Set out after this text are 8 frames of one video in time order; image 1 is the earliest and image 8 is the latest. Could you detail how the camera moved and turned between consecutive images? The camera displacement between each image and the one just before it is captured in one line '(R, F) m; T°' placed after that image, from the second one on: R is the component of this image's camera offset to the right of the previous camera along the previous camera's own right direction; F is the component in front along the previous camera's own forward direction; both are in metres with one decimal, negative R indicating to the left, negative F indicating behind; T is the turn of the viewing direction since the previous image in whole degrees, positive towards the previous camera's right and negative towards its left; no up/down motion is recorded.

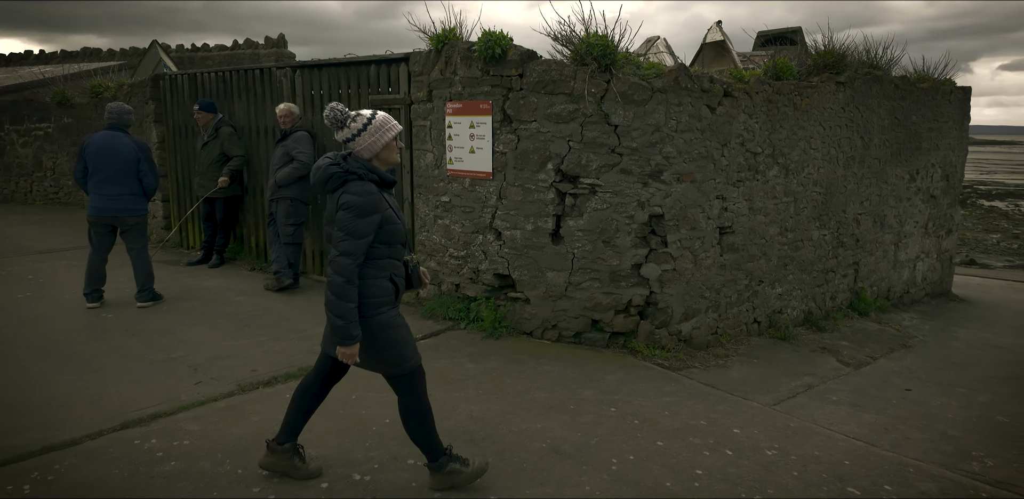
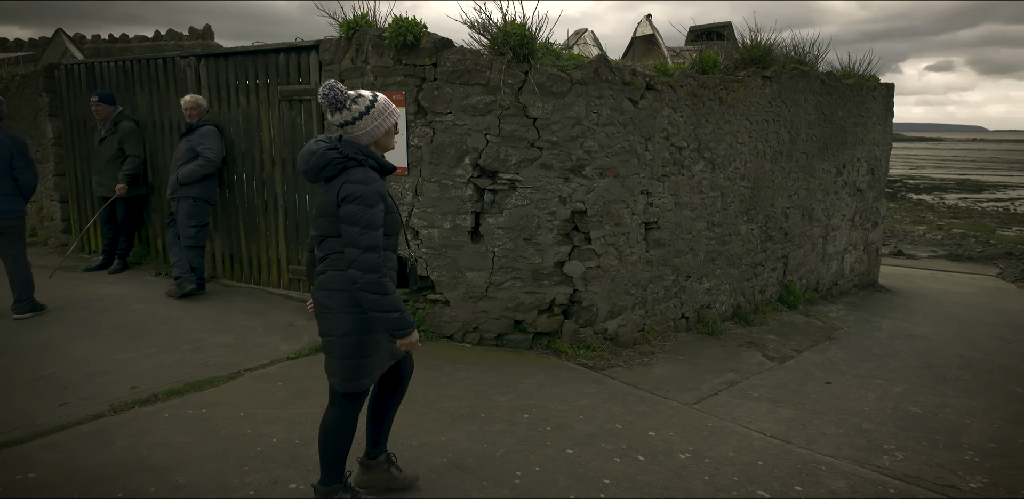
(+0.3, +0.2) m; +4°
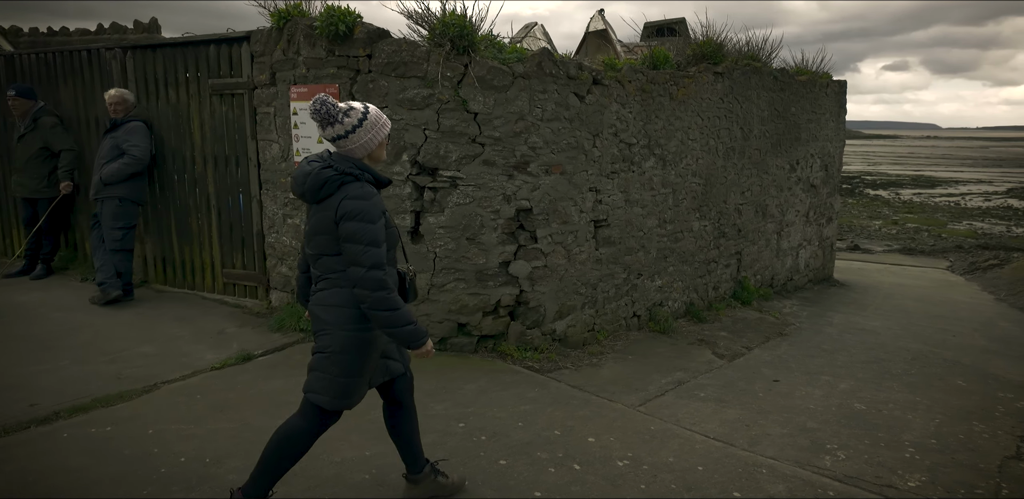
(+0.3, +0.2) m; +3°
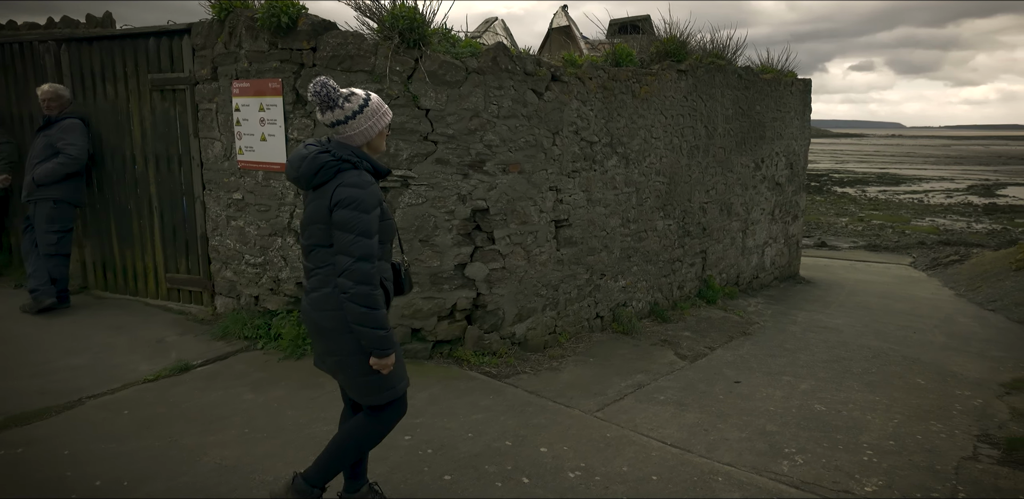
(+0.2, +0.2) m; +2°
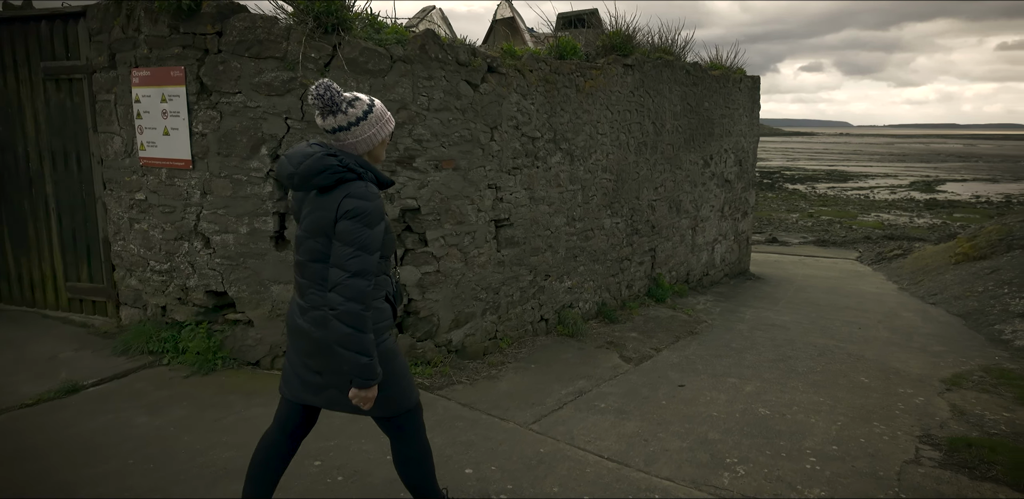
(+0.2, +0.3) m; +4°
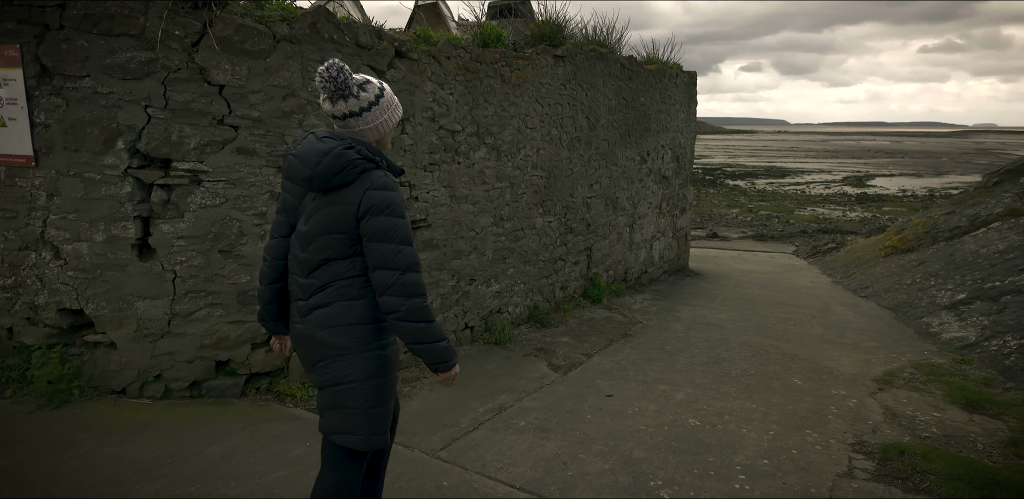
(+0.3, +0.4) m; +5°
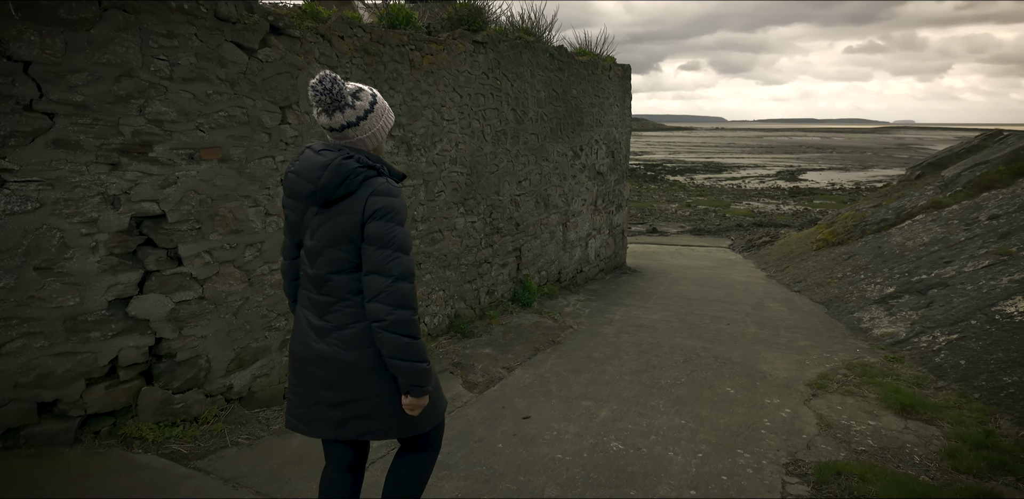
(+0.3, +0.5) m; +5°
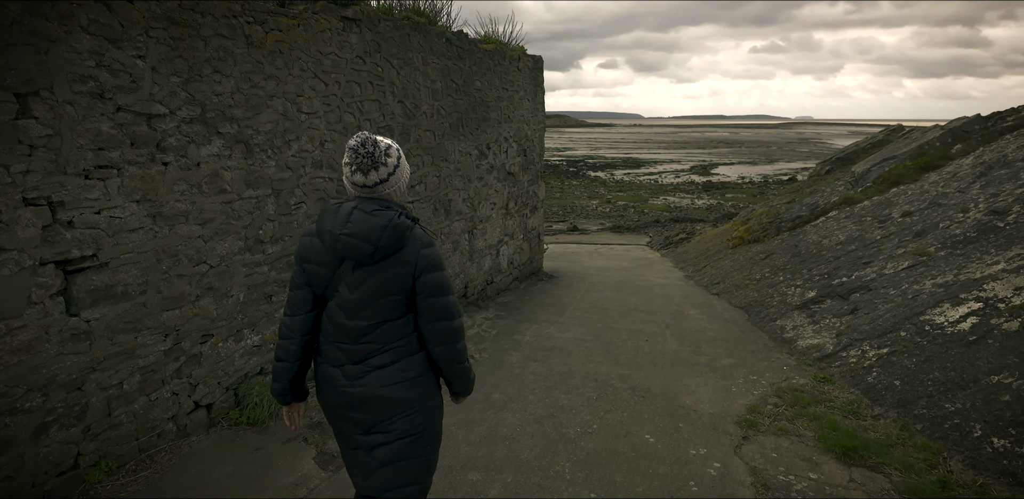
(+0.4, +0.9) m; +7°
